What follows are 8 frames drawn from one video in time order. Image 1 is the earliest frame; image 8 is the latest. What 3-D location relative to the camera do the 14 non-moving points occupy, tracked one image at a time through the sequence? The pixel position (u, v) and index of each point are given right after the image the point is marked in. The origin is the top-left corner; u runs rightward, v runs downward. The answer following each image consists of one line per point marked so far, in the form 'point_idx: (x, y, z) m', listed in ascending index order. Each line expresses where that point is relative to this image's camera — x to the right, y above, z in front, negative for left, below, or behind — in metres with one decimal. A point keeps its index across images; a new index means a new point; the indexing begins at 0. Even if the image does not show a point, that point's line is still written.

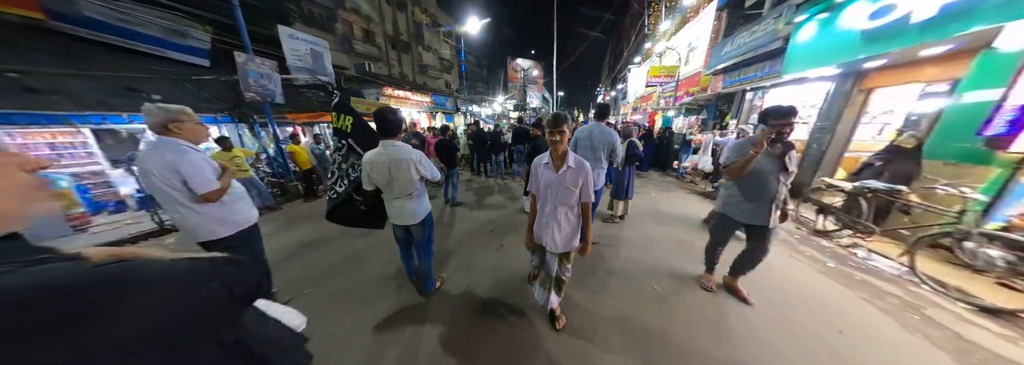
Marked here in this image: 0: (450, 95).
0: (-4.1, +5.3, +12.7) m
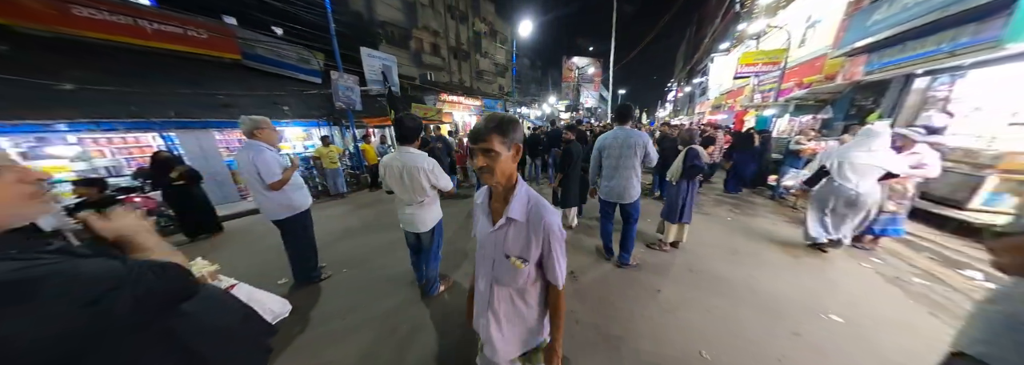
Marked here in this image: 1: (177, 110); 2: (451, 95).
0: (-0.9, +5.3, +13.1) m
1: (-8.2, +1.8, +5.2) m
2: (-3.1, +4.2, +10.1) m
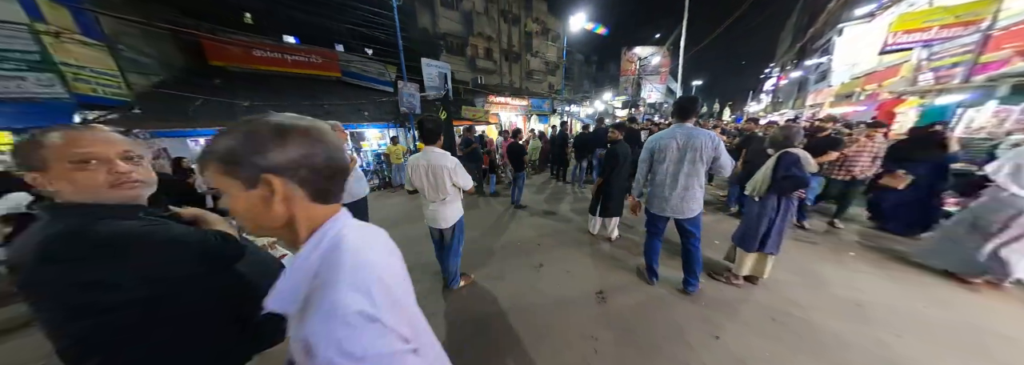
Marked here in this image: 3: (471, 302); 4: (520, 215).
0: (+2.1, +5.2, +12.9) m
1: (-7.0, +2.2, +6.9) m
2: (-0.8, +4.2, +10.4) m
3: (-0.4, -1.3, +2.3) m
4: (+0.2, -0.7, +4.4) m
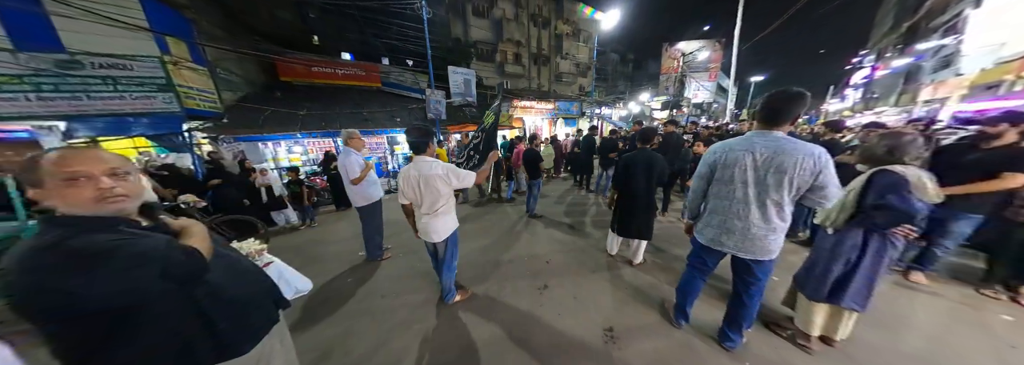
0: (+3.8, +4.8, +12.3) m
1: (-6.2, +2.2, +7.7) m
2: (+0.5, +4.0, +10.3) m
3: (-0.5, -1.4, +2.1) m
4: (+0.4, -0.9, +4.1) m
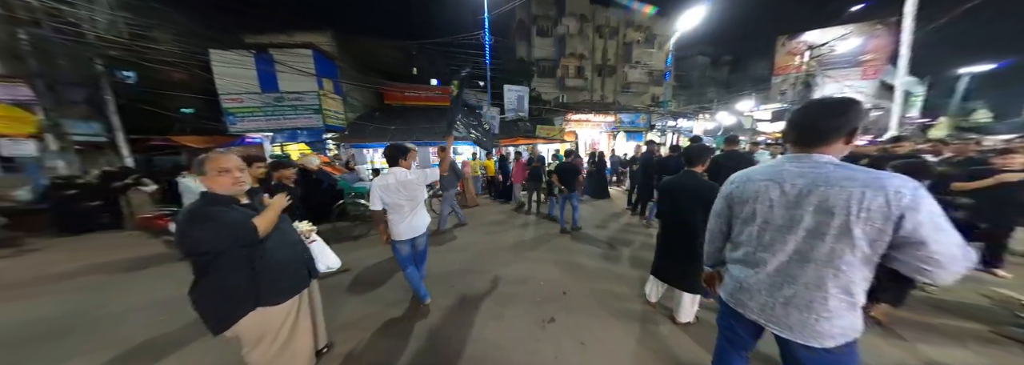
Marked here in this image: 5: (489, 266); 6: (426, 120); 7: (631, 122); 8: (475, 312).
0: (+7.0, +3.7, +10.9) m
1: (-4.1, +2.0, +9.3) m
2: (+3.2, +3.2, +9.9) m
3: (-0.5, -1.5, +2.1) m
4: (+1.0, -1.2, +3.8) m
5: (-0.4, -1.4, +3.5) m
6: (-4.3, +3.1, +10.5) m
7: (+6.4, +3.3, +11.5) m
8: (-0.4, -1.5, +2.5) m
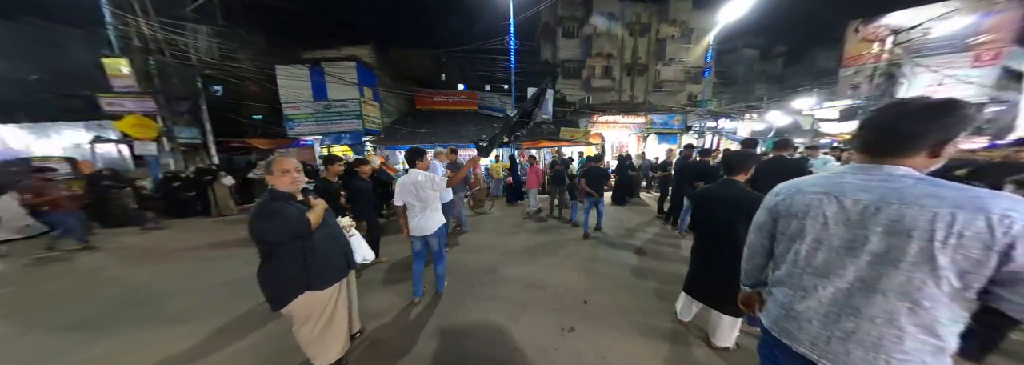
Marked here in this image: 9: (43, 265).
0: (+8.2, +3.4, +10.2) m
1: (-3.0, +2.0, +9.7) m
2: (+4.3, +3.0, +9.6) m
3: (-0.4, -1.6, +2.2) m
4: (+1.3, -1.3, +3.7) m
5: (0.0, -1.5, +3.6) m
6: (-3.1, +3.1, +11.0) m
7: (+7.7, +3.0, +10.8) m
8: (-0.2, -1.6, +2.6) m
9: (-9.0, -1.6, +4.1) m
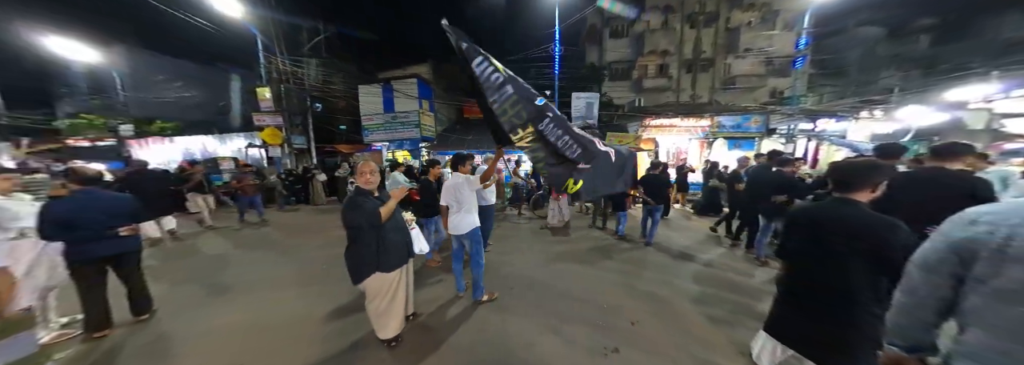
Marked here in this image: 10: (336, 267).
0: (+10.1, +2.9, +8.5) m
1: (-1.1, +1.8, +10.3) m
2: (+6.2, +2.6, +8.7) m
3: (0.0, -1.6, +2.3) m
4: (+1.9, -1.4, +3.4) m
5: (+0.6, -1.5, +3.6) m
6: (-0.8, +2.9, +11.5) m
7: (+9.7, +2.5, +9.2) m
8: (+0.2, -1.6, +2.6) m
9: (-8.1, -1.4, +5.8) m
10: (-3.5, -1.6, +4.1) m
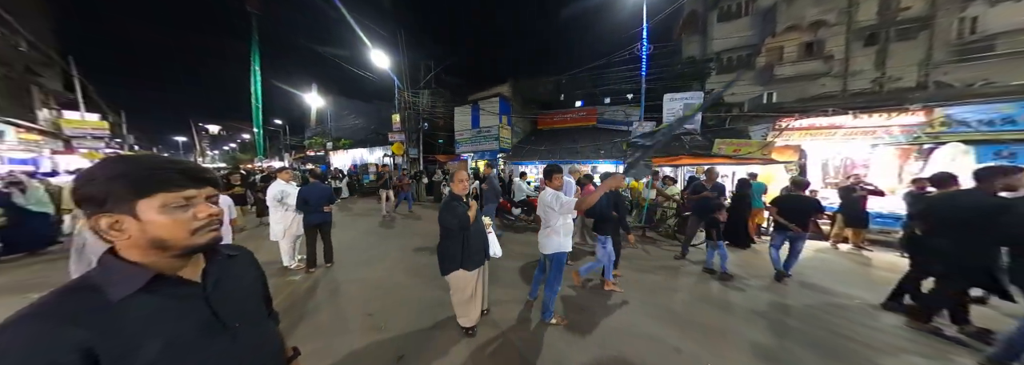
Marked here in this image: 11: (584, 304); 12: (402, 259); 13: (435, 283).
0: (+12.4, +2.0, +4.5) m
1: (+2.5, +1.3, +10.1) m
2: (+8.7, +1.9, +6.1) m
3: (+0.5, -1.7, +2.1) m
4: (+2.7, -1.7, +2.5) m
5: (+1.5, -1.7, +3.1) m
6: (+3.3, +2.2, +11.2) m
7: (+12.2, +1.6, +5.3) m
8: (+0.8, -1.7, +2.4) m
9: (-5.9, -1.4, +8.3) m
10: (-2.1, -1.7, +5.1) m
11: (+0.9, -1.7, +3.2) m
12: (-2.8, -1.6, +5.0) m
13: (-1.5, -1.9, +4.0) m
